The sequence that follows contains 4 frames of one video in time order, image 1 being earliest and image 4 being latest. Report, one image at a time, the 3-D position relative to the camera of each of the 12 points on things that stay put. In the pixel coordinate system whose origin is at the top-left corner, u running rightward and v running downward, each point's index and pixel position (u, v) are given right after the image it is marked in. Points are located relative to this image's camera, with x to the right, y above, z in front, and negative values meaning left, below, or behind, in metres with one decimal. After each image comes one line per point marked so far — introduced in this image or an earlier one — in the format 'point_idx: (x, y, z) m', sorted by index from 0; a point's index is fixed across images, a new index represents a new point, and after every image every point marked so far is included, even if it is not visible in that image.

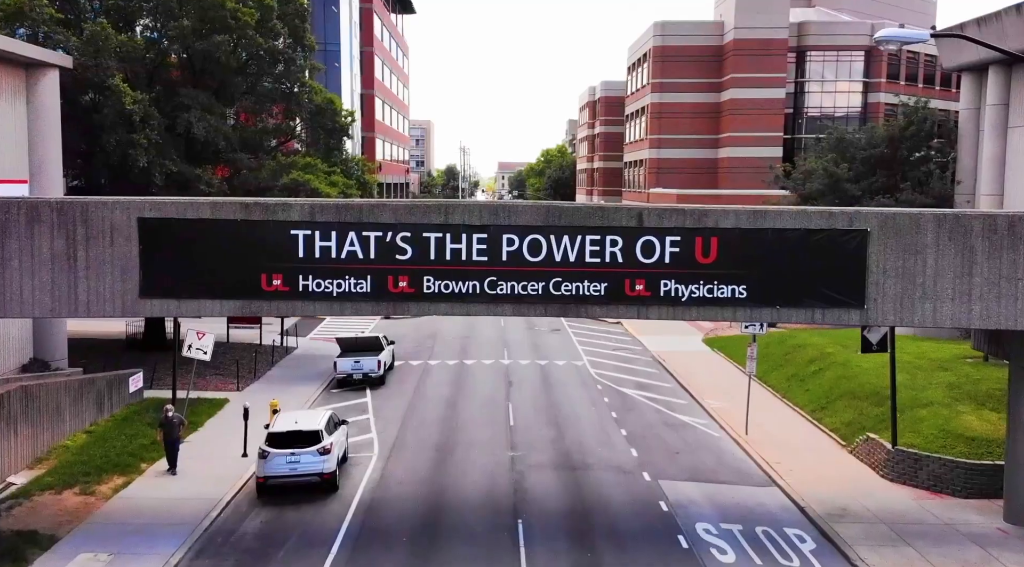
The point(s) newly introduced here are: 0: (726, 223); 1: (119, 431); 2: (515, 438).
0: (+3.2, +0.9, +12.4) m
1: (-8.3, -3.1, +17.4) m
2: (+0.1, -3.3, +18.1) m
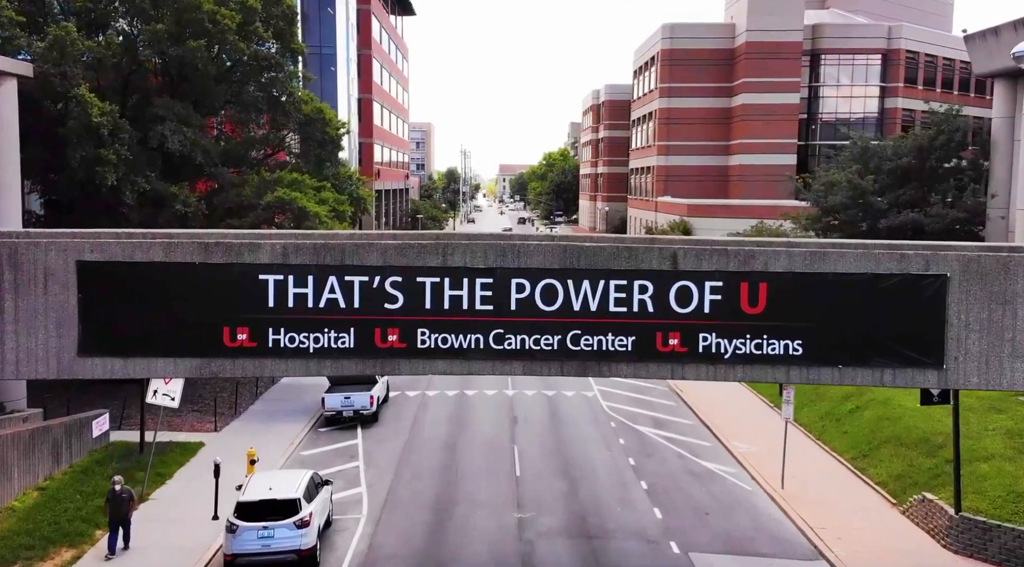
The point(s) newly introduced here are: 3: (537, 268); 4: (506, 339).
0: (+3.3, +0.2, +10.4) m
1: (-8.1, -3.8, +15.5) m
2: (+0.2, -4.0, +16.1) m
3: (+0.3, +0.2, +10.6) m
4: (-0.1, -0.7, +10.6) m
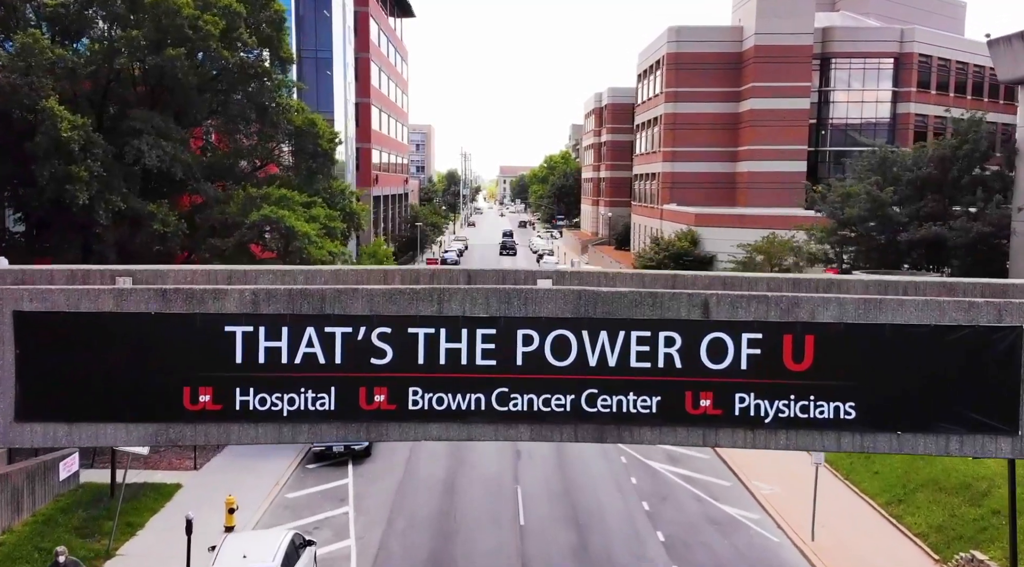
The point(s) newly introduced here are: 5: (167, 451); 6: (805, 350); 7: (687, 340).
0: (+3.4, -0.3, +9.0) m
1: (-8.1, -4.4, +14.0) m
2: (+0.3, -4.6, +14.6) m
3: (+0.4, -0.4, +9.2) m
4: (0.0, -1.3, +9.2) m
5: (-8.0, -3.9, +19.3) m
6: (+3.2, -0.7, +9.0) m
7: (+1.9, -0.6, +9.1) m
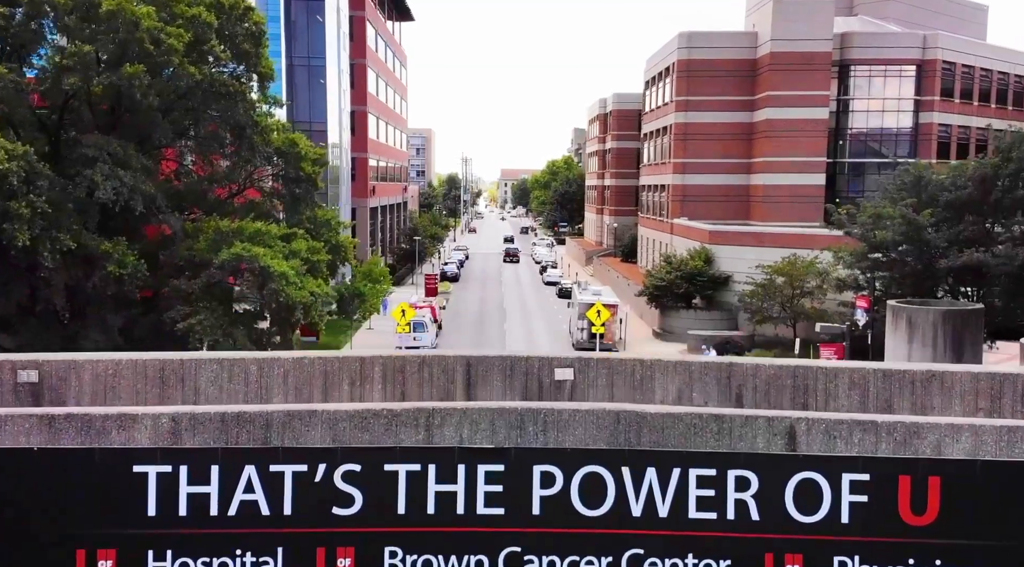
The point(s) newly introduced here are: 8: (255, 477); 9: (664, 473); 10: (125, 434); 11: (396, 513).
0: (+3.5, -1.3, +6.6) m
1: (-7.9, -5.4, +11.6) m
2: (+0.4, -5.6, +12.2) m
3: (+0.5, -1.4, +6.7) m
4: (+0.1, -2.3, +6.7) m
5: (-7.9, -4.9, +16.8) m
6: (+3.3, -1.7, +6.6) m
7: (+2.0, -1.6, +6.7) m
8: (-2.0, -1.6, +6.6) m
9: (+1.2, -1.5, +6.7) m
10: (-3.1, -1.2, +6.6) m
11: (-0.9, -1.9, +6.7) m
